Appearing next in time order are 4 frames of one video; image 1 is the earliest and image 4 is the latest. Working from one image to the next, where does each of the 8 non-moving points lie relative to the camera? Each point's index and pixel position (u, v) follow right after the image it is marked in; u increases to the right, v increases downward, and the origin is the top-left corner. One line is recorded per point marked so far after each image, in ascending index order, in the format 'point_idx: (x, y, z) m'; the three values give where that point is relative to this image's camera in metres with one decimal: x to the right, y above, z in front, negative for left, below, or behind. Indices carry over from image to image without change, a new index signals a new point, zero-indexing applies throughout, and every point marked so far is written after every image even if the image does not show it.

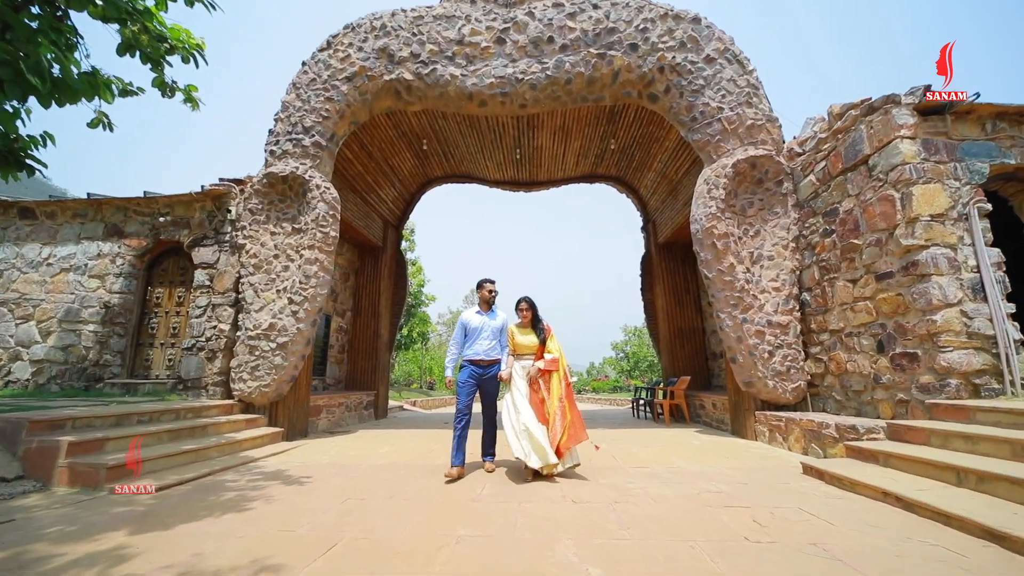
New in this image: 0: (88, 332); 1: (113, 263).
0: (-4.6, -0.5, +4.8) m
1: (-4.5, +0.3, +5.0) m
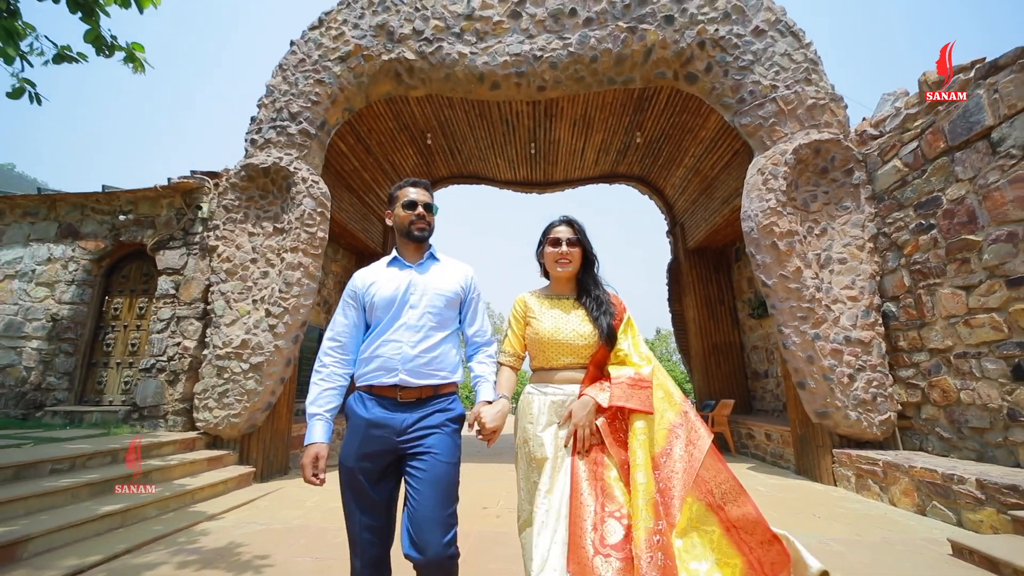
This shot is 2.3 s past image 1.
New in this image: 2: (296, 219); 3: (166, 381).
0: (-4.5, -0.6, +4.1) m
1: (-4.4, +0.2, +4.3) m
2: (-2.0, +0.7, +4.1) m
3: (-3.1, -0.8, +3.9) m
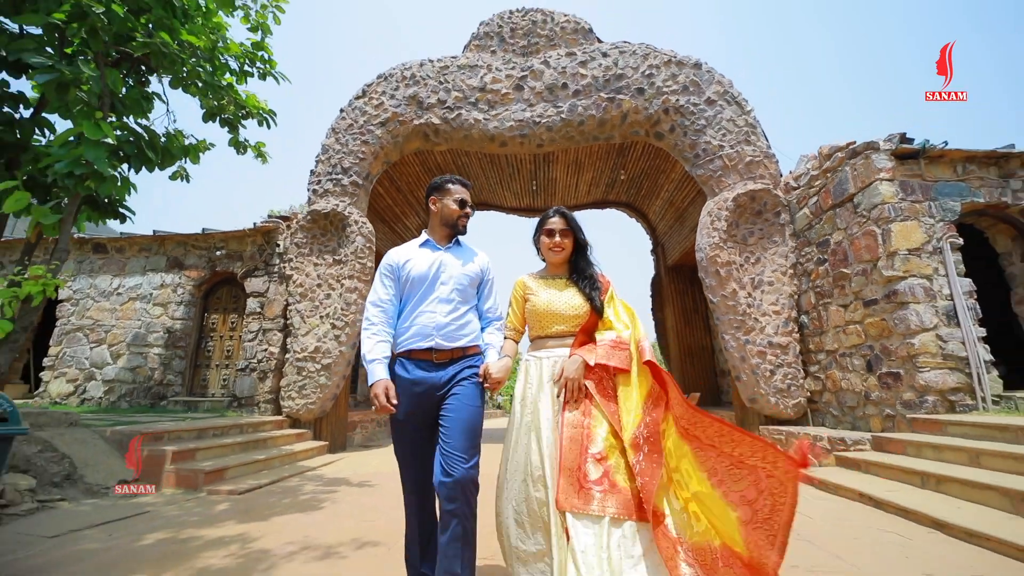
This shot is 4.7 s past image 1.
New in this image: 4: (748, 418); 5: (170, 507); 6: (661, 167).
0: (-4.4, -0.8, +5.4) m
1: (-4.3, -0.1, +5.6) m
2: (-2.0, +0.4, +5.4) m
3: (-3.0, -1.1, +5.2) m
4: (+2.7, -1.5, +5.0) m
5: (-2.0, -1.3, +2.6) m
6: (+2.3, +1.8, +6.7) m
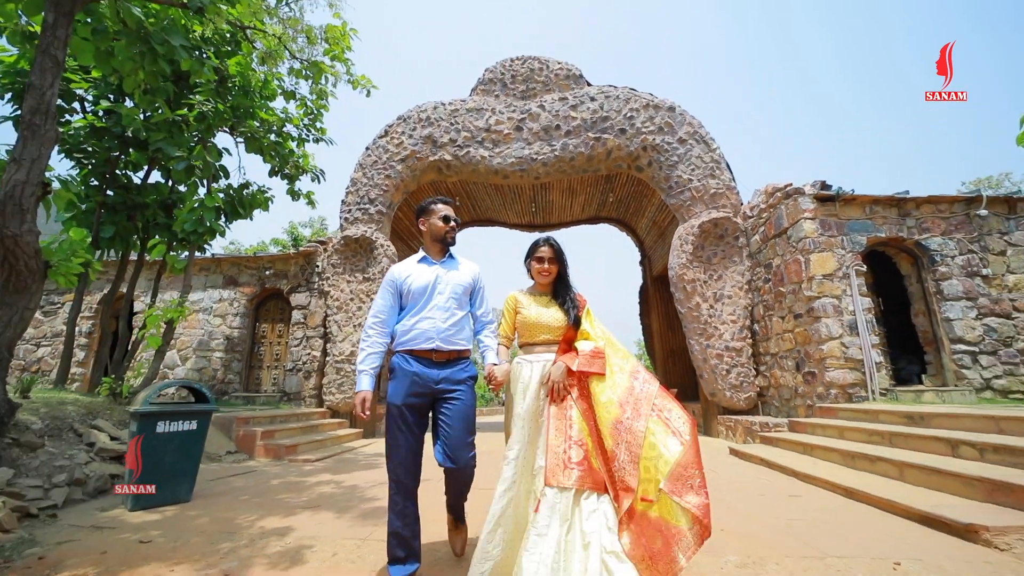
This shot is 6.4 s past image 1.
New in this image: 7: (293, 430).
0: (-4.4, -1.0, +6.5) m
1: (-4.3, -0.3, +6.7) m
2: (-1.9, +0.2, +6.5) m
3: (-3.0, -1.3, +6.3) m
4: (+2.7, -1.7, +6.0) m
5: (-2.0, -1.5, +3.6) m
6: (+2.3, +1.7, +7.7) m
7: (-2.4, -1.5, +4.7) m
